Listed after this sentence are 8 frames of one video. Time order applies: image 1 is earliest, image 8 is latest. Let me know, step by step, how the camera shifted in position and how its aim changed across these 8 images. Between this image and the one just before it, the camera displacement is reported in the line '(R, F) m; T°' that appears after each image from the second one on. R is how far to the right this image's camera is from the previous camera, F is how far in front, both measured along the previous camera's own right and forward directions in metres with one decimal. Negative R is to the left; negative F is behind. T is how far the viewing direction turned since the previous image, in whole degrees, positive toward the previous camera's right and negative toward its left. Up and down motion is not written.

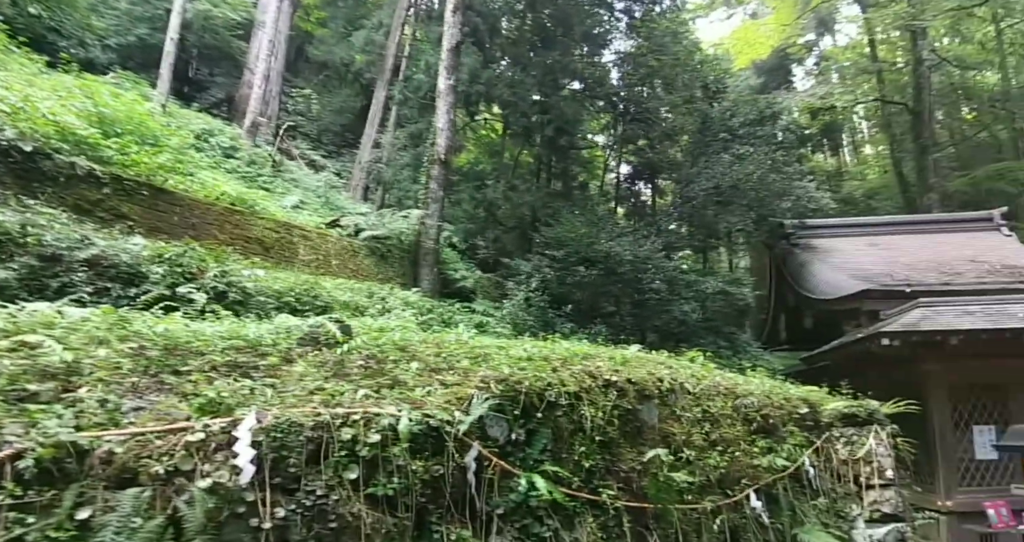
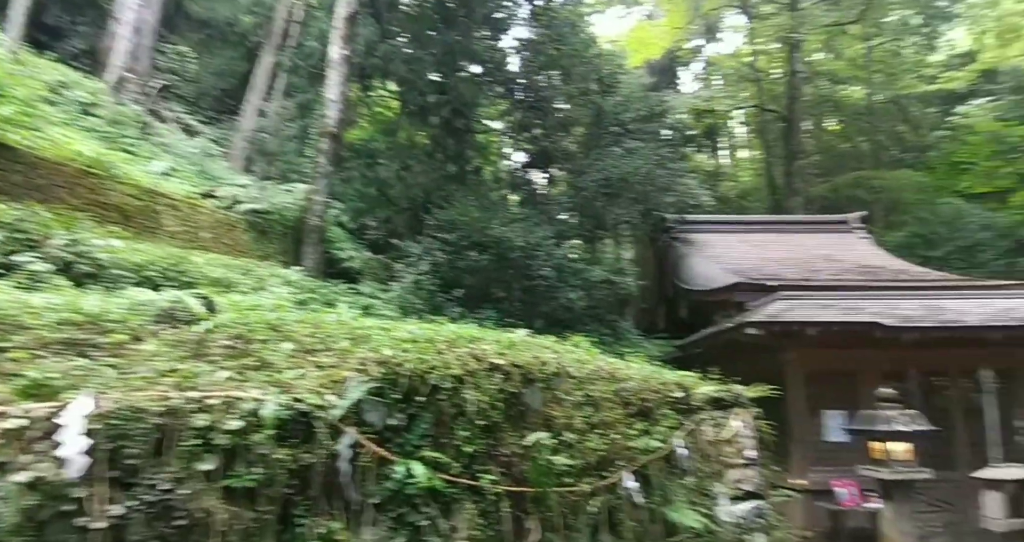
(0.0, +0.1) m; +11°
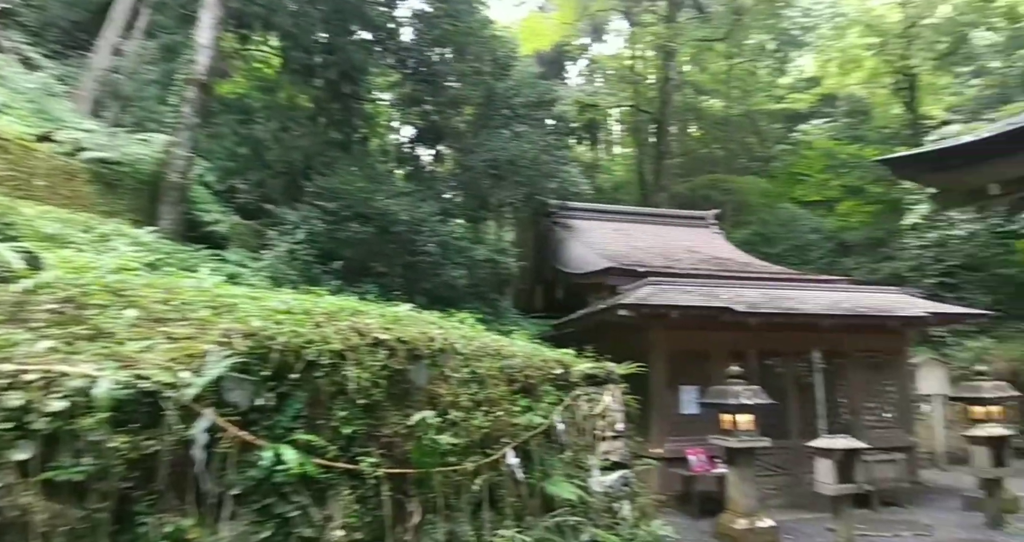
(0.0, +0.1) m; +11°
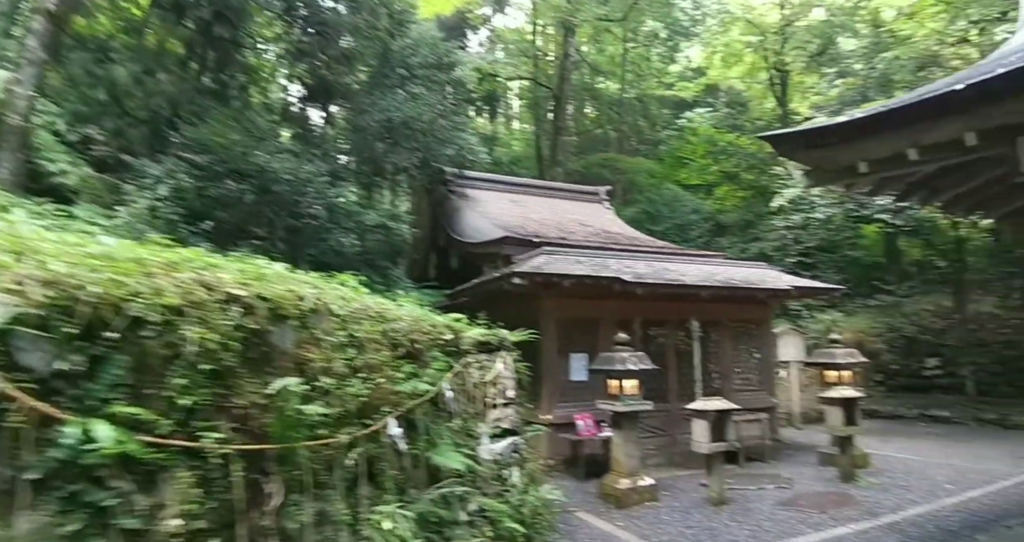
(+0.1, +0.2) m; +10°
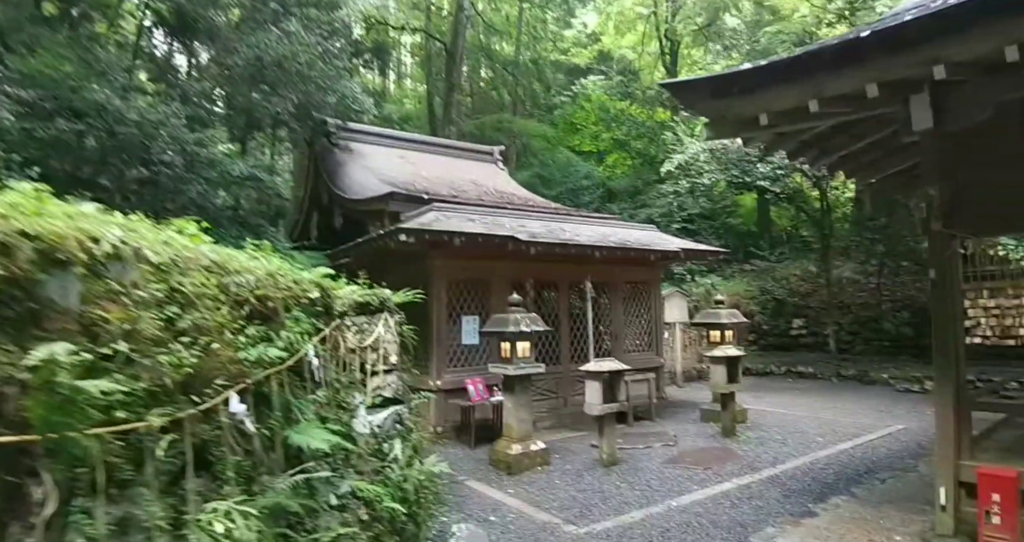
(+0.1, +0.4) m; +10°
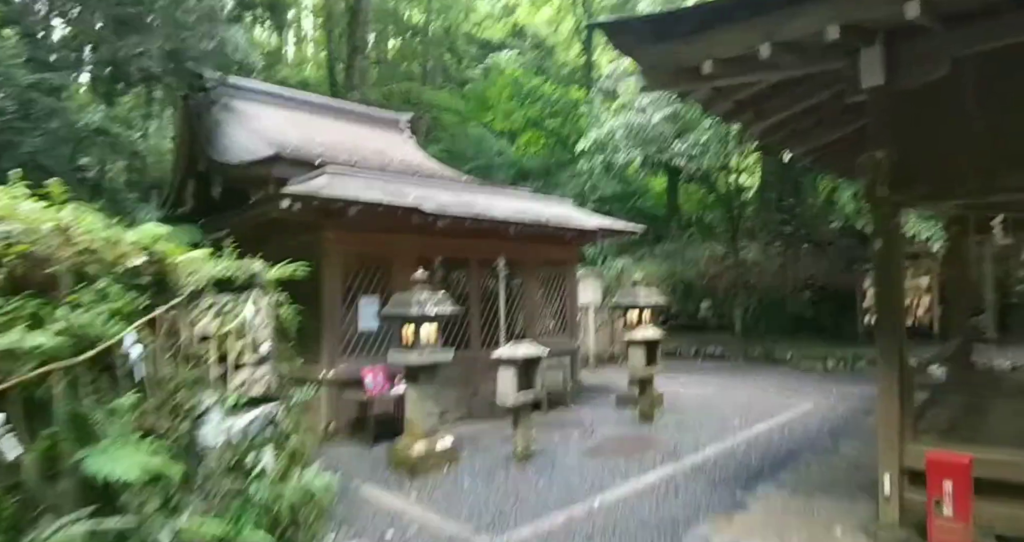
(0.0, +0.7) m; +9°
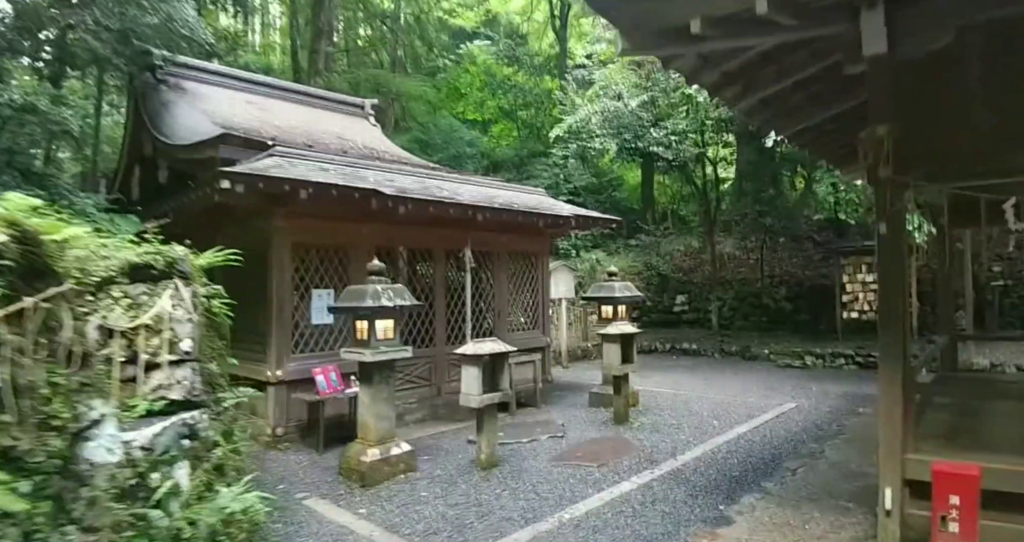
(+0.1, +0.4) m; +3°
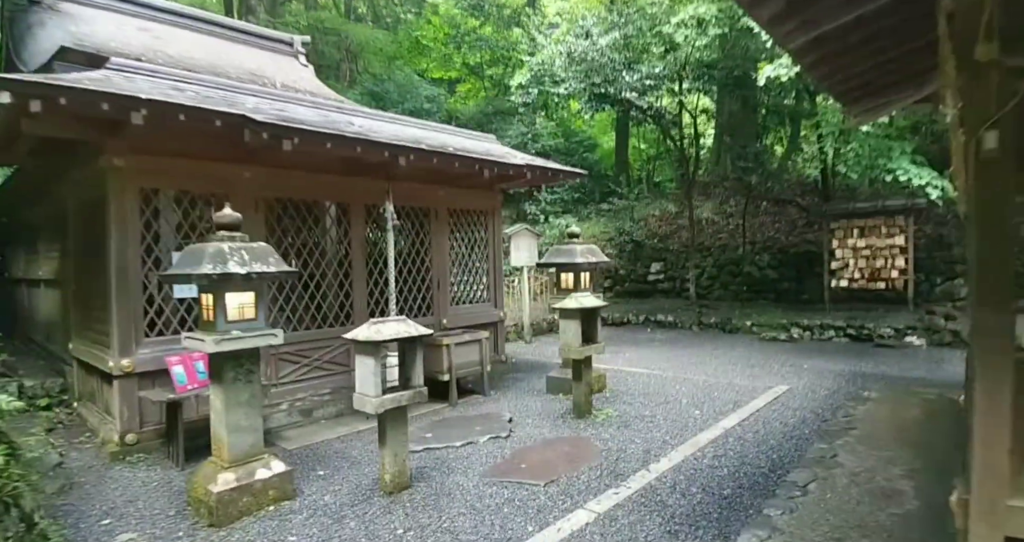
(+0.4, +1.3) m; +2°
